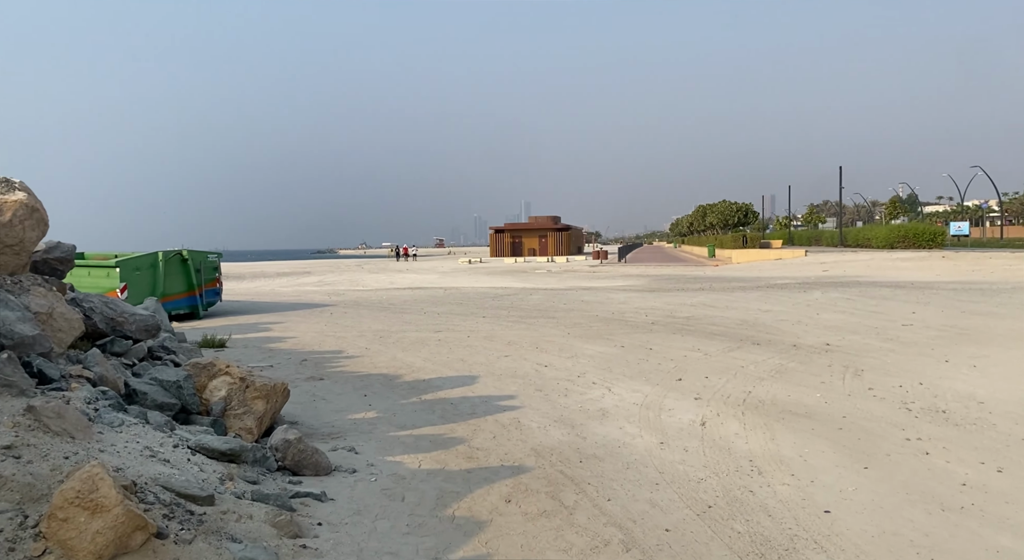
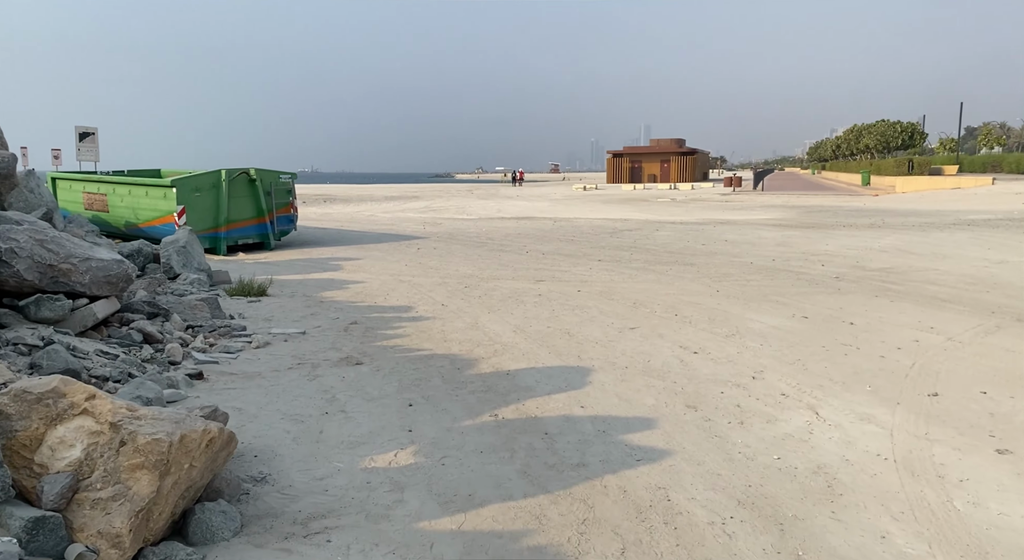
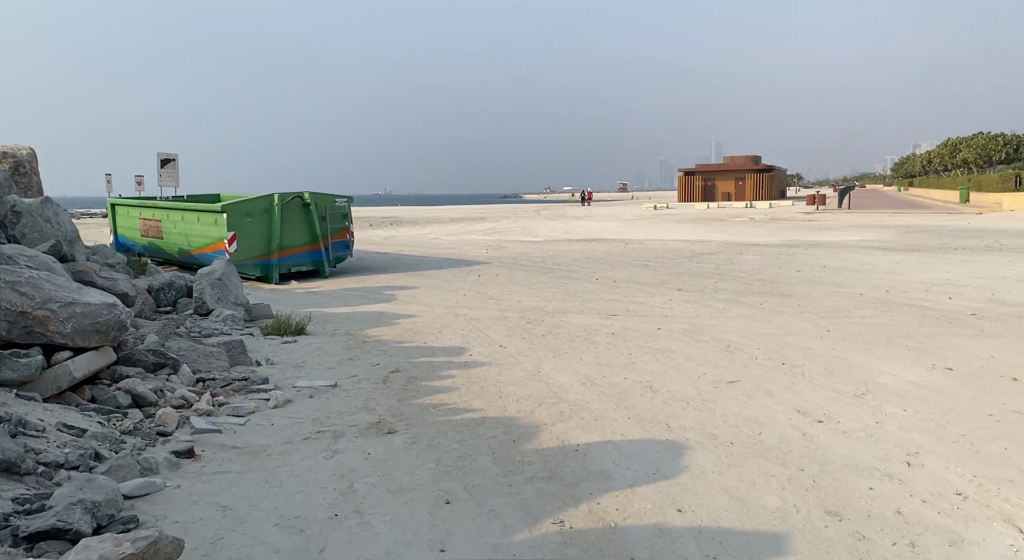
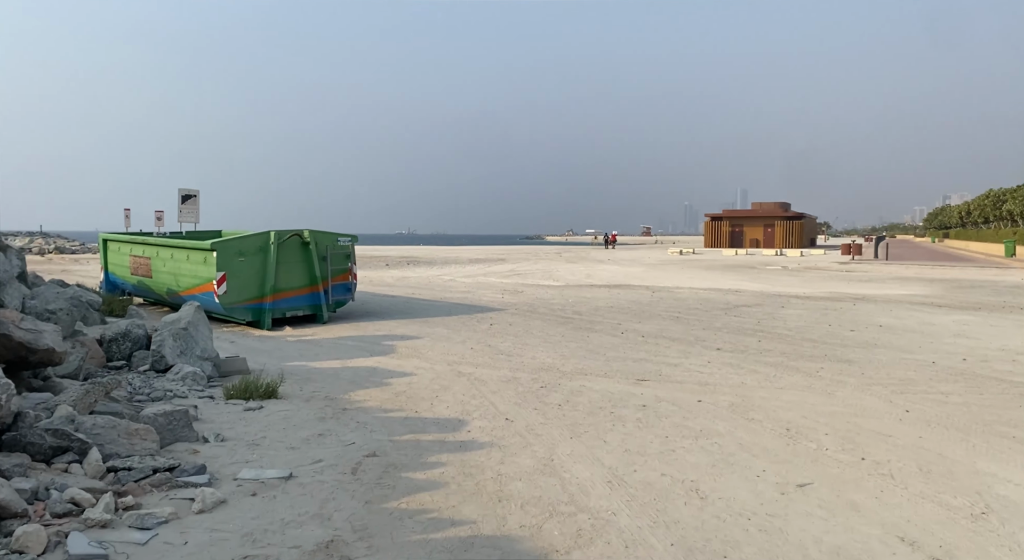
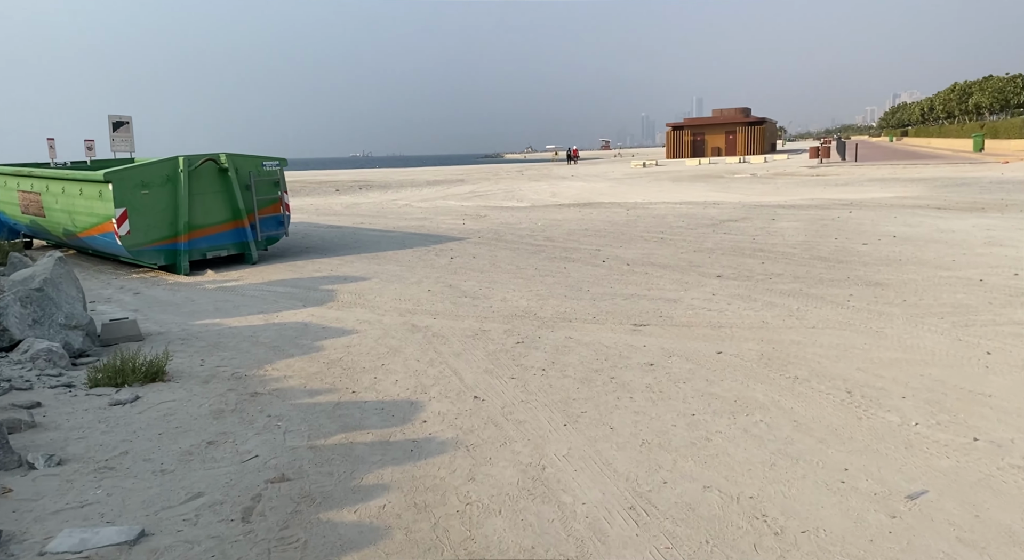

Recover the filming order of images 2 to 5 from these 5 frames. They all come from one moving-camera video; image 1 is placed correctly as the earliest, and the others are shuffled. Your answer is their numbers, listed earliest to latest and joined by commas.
2, 3, 4, 5
